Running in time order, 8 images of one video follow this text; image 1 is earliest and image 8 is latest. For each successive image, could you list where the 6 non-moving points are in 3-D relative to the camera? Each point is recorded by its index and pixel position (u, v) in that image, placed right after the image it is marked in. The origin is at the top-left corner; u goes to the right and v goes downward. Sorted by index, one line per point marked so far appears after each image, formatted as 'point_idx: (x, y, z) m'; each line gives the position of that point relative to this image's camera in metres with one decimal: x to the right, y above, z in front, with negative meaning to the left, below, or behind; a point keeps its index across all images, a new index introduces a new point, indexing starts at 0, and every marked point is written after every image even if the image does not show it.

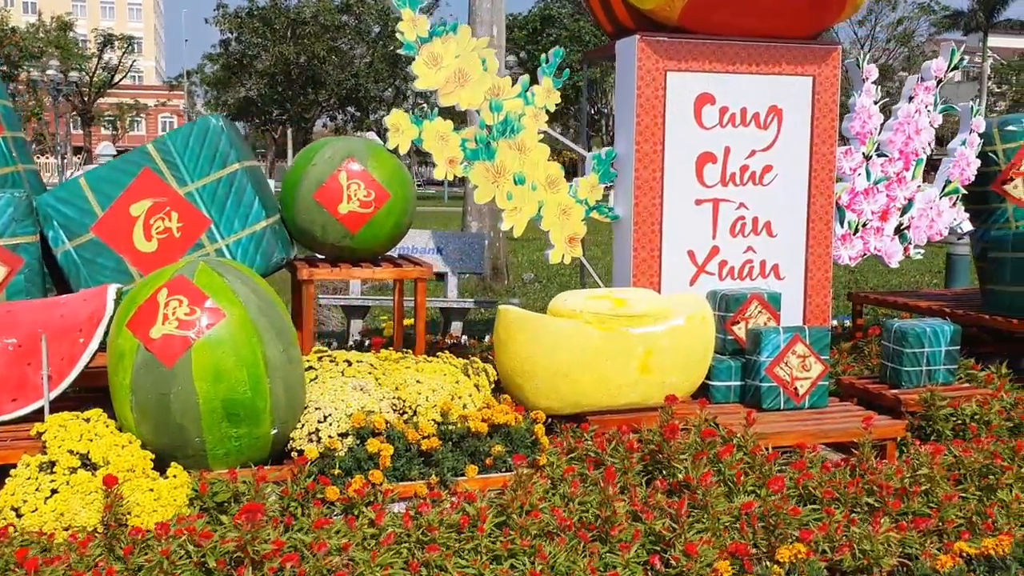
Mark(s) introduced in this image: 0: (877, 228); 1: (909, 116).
0: (+2.3, +0.4, +6.2) m
1: (+2.5, +1.1, +6.2) m
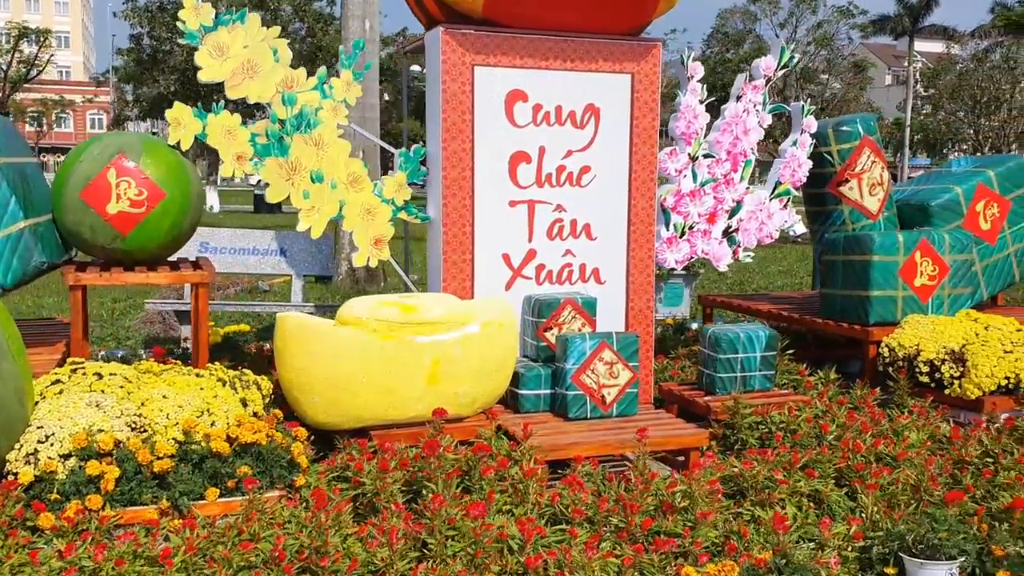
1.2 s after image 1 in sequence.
0: (+1.2, +0.4, +6.0) m
1: (+1.4, +1.1, +6.0) m
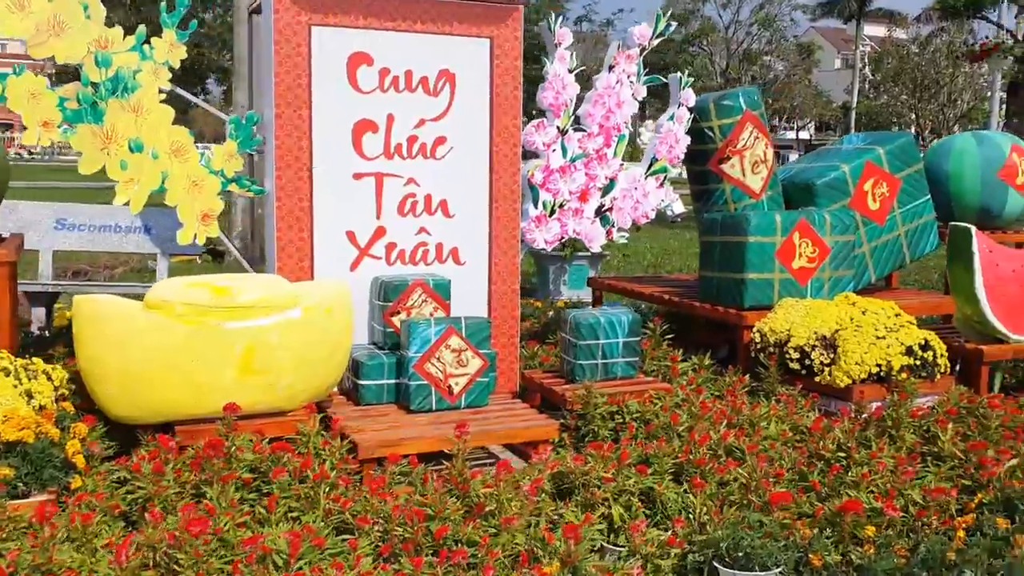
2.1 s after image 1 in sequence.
0: (+0.4, +0.5, +5.6) m
1: (+0.6, +1.2, +5.7) m
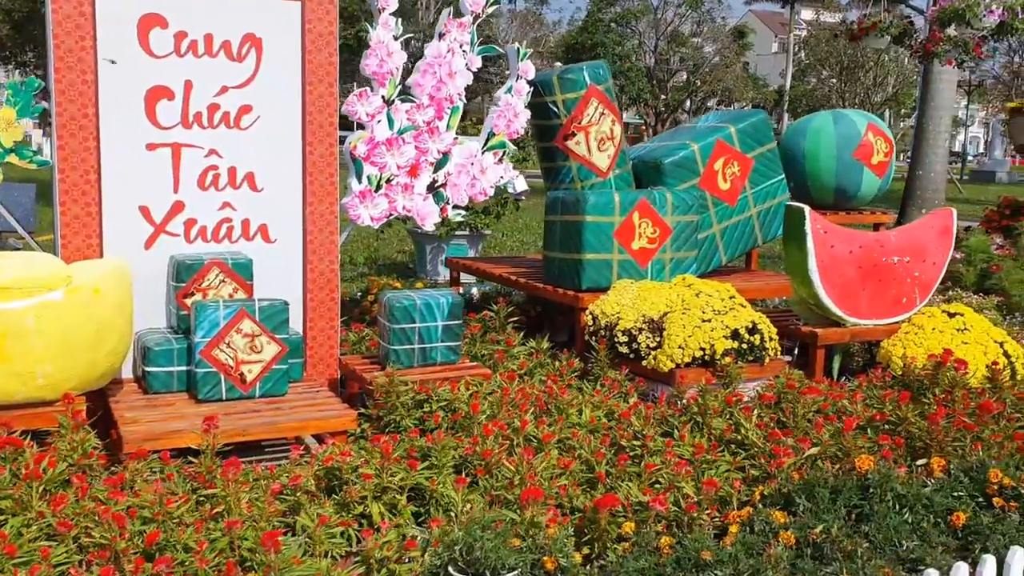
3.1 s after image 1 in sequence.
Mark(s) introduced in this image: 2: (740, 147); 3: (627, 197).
0: (-0.6, +0.6, +5.3) m
1: (-0.4, +1.3, +5.4) m
2: (+1.4, +0.9, +6.2) m
3: (+0.7, +0.5, +5.4) m
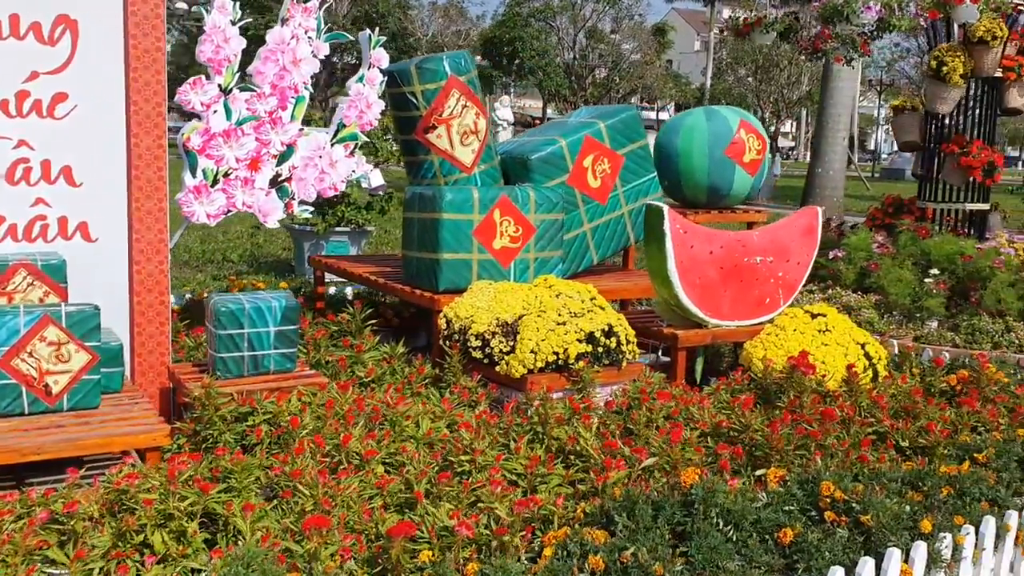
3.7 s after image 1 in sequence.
0: (-1.4, +0.6, +5.0) m
1: (-1.2, +1.3, +5.0) m
2: (+0.6, +0.9, +6.0) m
3: (-0.1, +0.5, +5.2) m
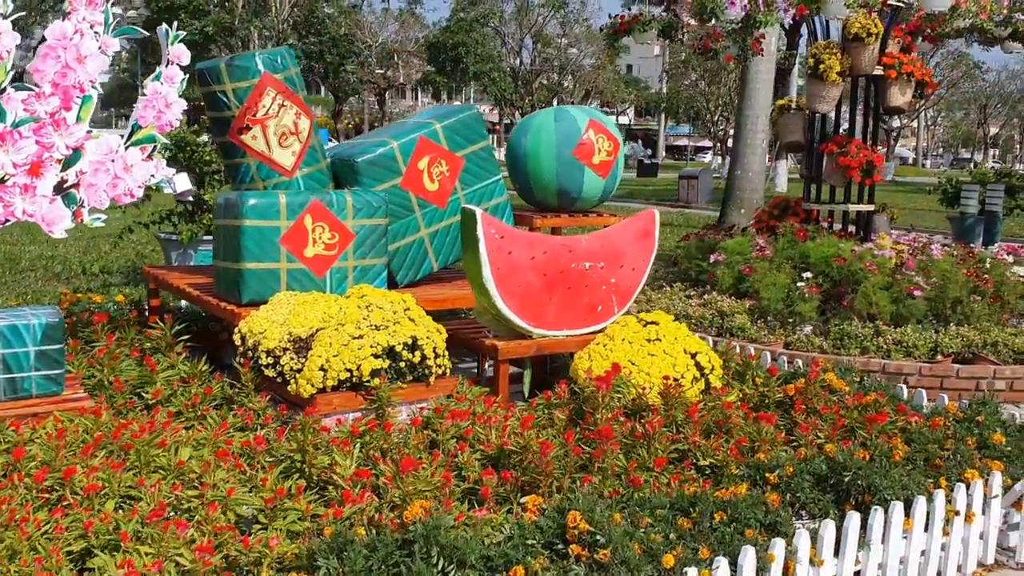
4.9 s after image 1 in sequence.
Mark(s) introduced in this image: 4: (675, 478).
0: (-2.3, +0.5, +4.6) m
1: (-2.1, +1.2, +4.7) m
2: (-0.4, +0.8, +5.7) m
3: (-1.1, +0.4, +4.9) m
4: (+0.6, -0.7, +3.6) m
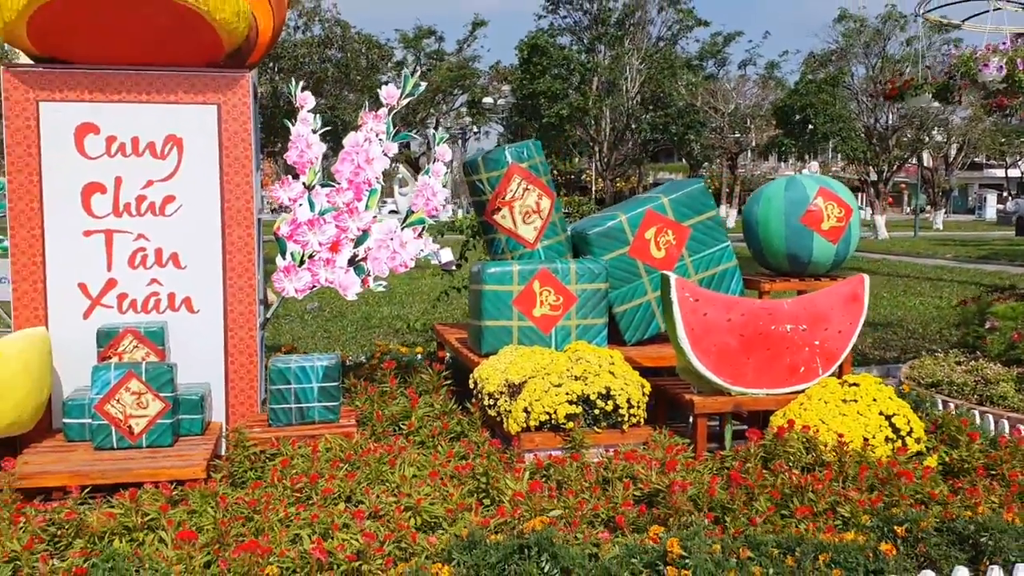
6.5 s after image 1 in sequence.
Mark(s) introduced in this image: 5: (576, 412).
0: (-1.1, +0.2, +6.0) m
1: (-0.9, +0.9, +6.0) m
2: (+1.0, +0.5, +6.2) m
3: (+0.1, +0.1, +5.7) m
4: (+1.1, -0.9, +3.8) m
5: (+0.3, -0.6, +5.0) m
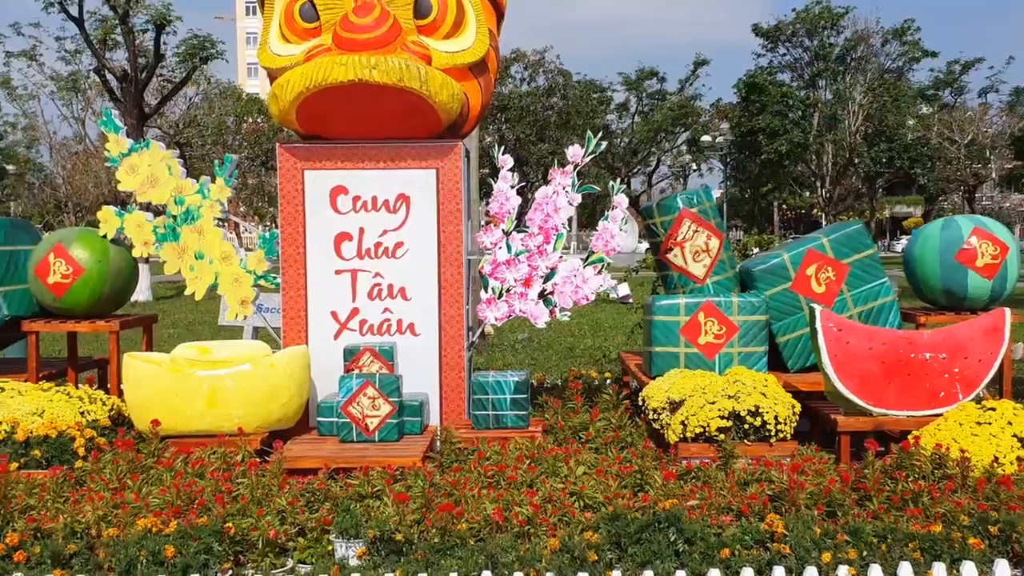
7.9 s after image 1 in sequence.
0: (+0.1, 0.0, +7.1) m
1: (+0.3, +0.7, +7.1) m
2: (+2.3, +0.2, +6.9) m
3: (+1.2, -0.1, +6.6) m
4: (+1.8, -1.1, +4.5) m
5: (+1.3, -0.8, +5.8) m
